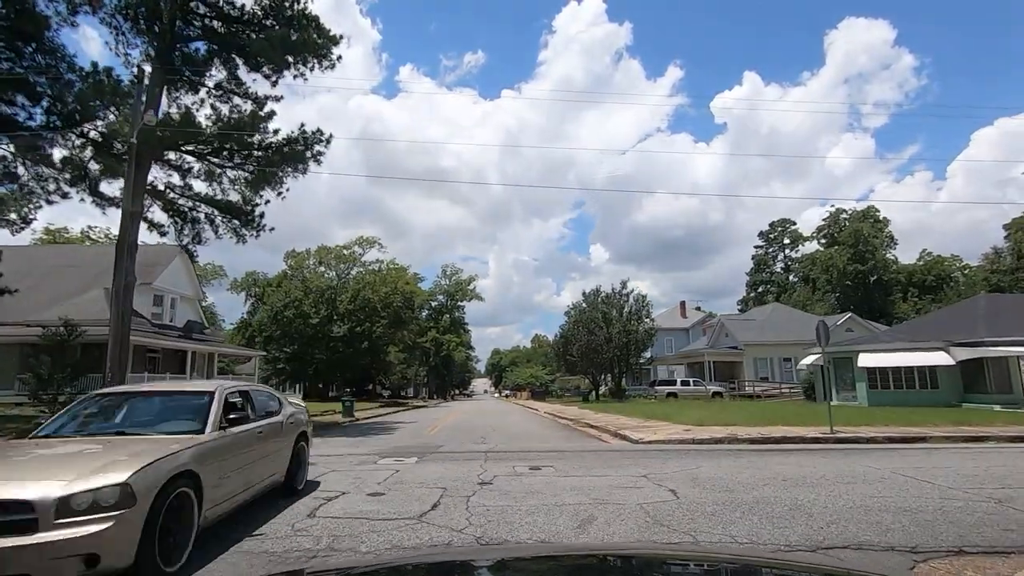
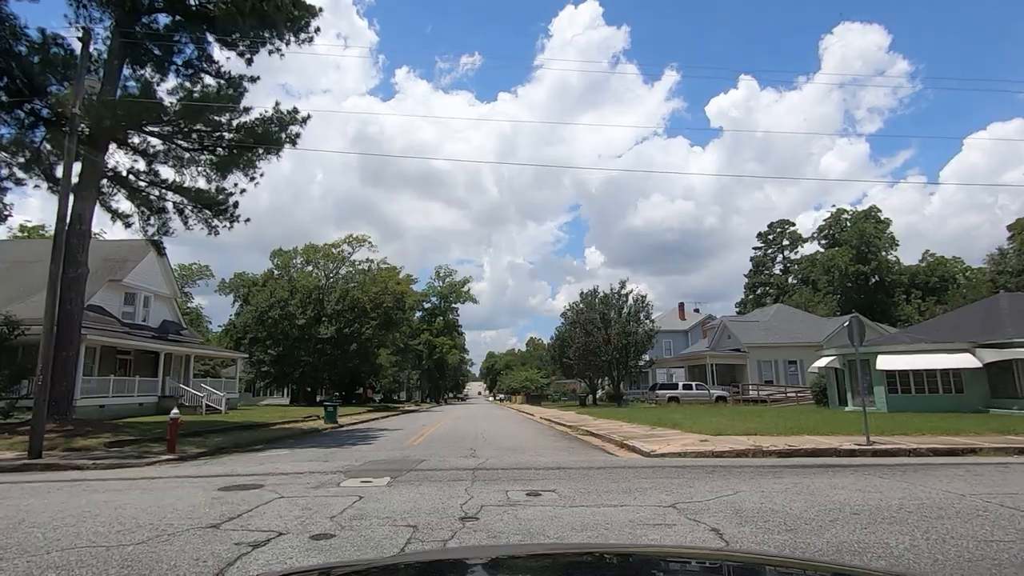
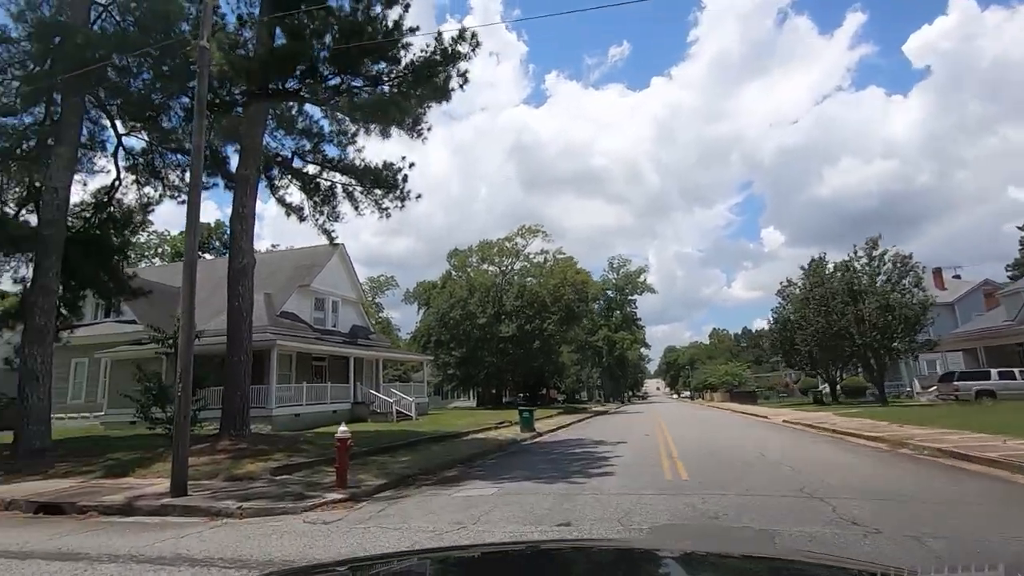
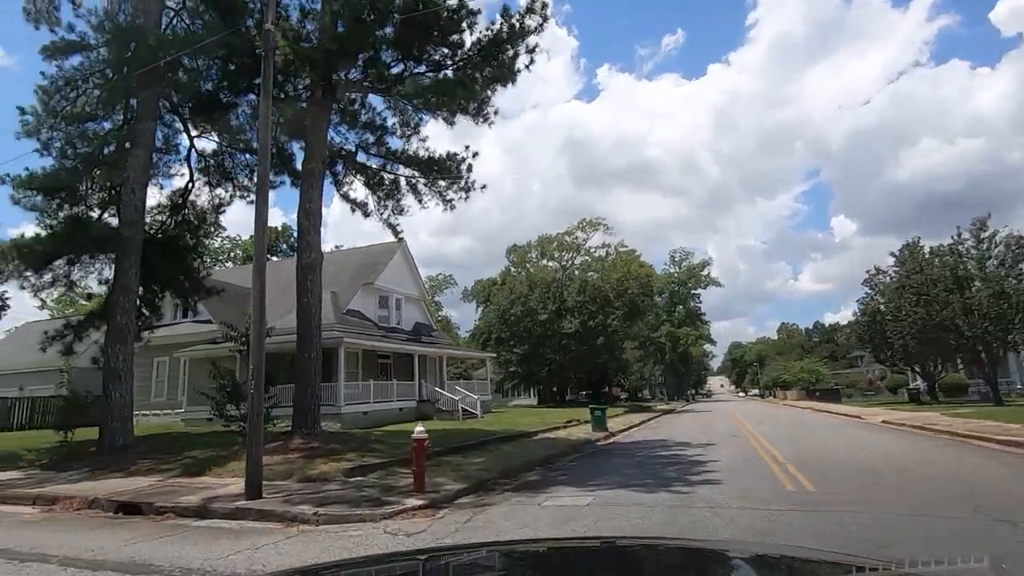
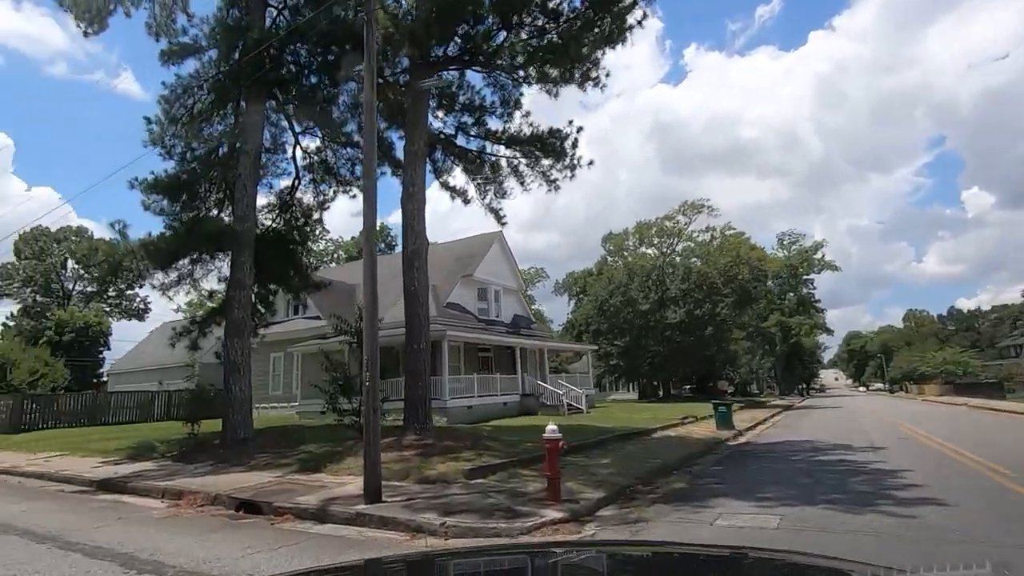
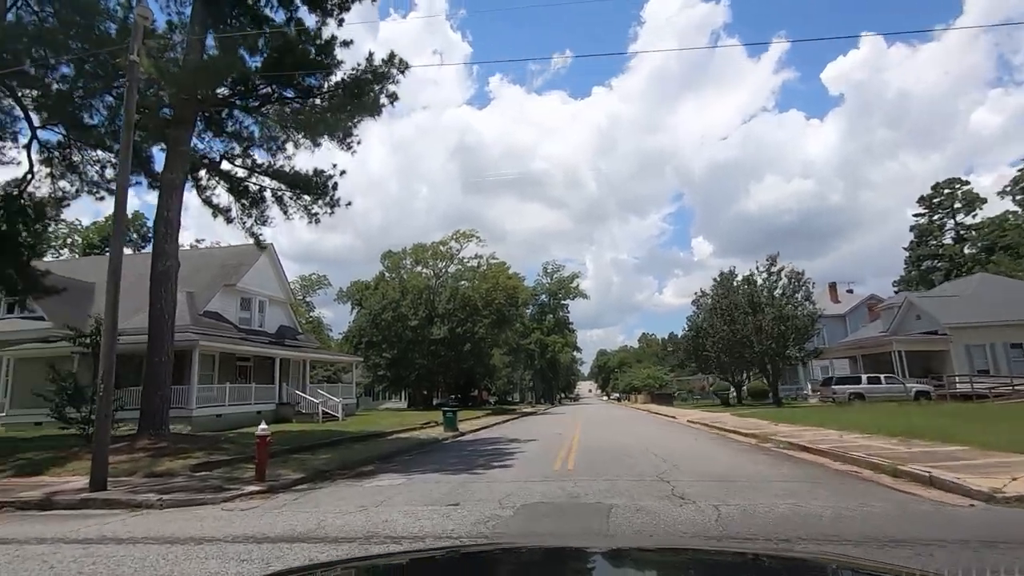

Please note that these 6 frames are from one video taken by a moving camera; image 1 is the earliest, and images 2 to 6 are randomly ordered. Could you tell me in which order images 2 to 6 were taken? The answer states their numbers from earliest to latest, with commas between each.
2, 6, 3, 4, 5
